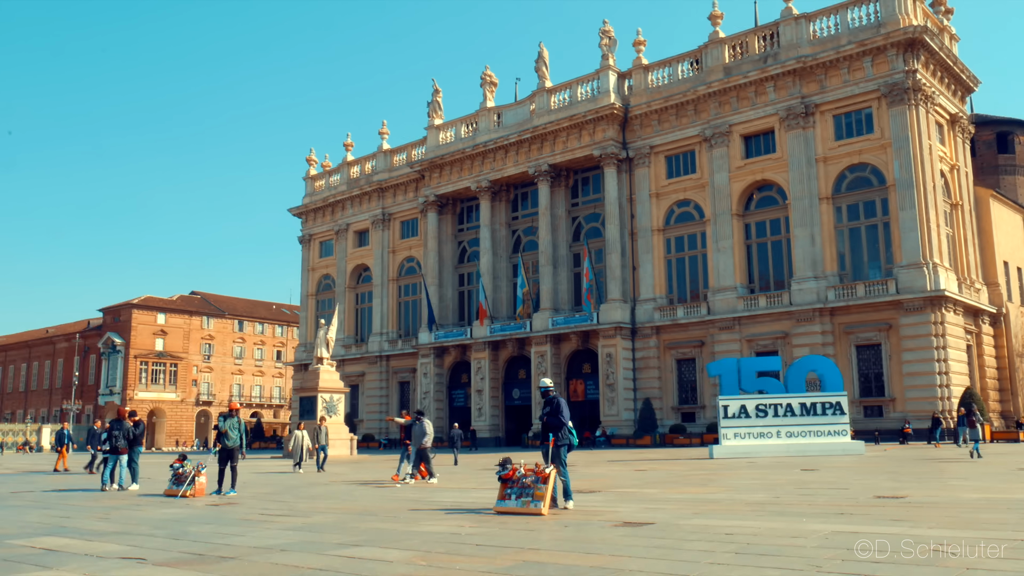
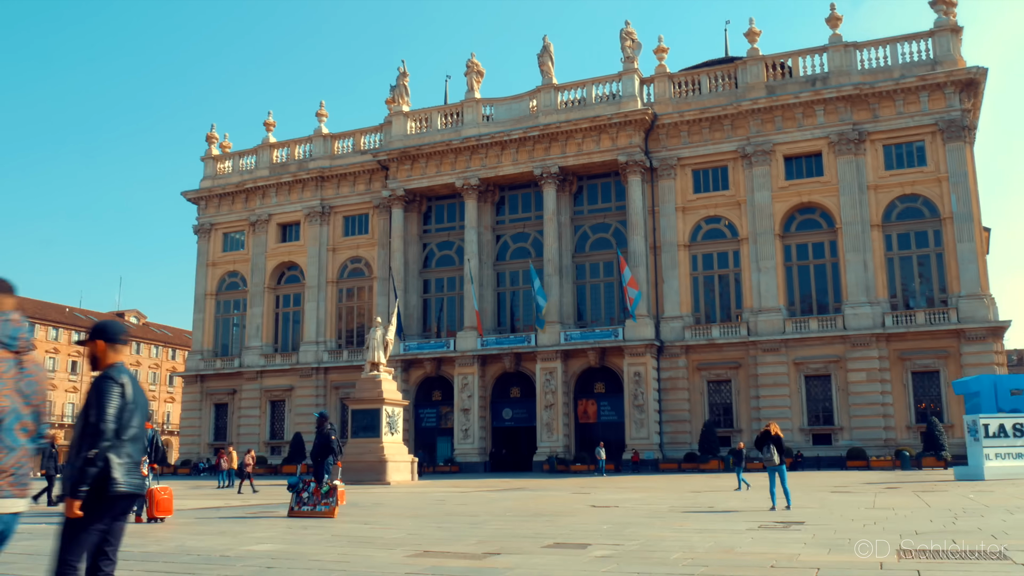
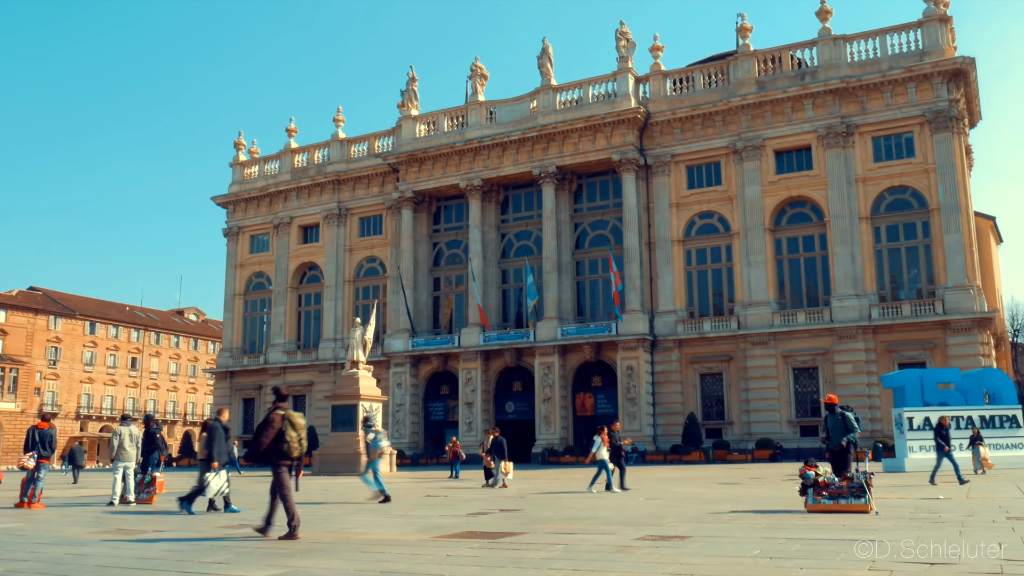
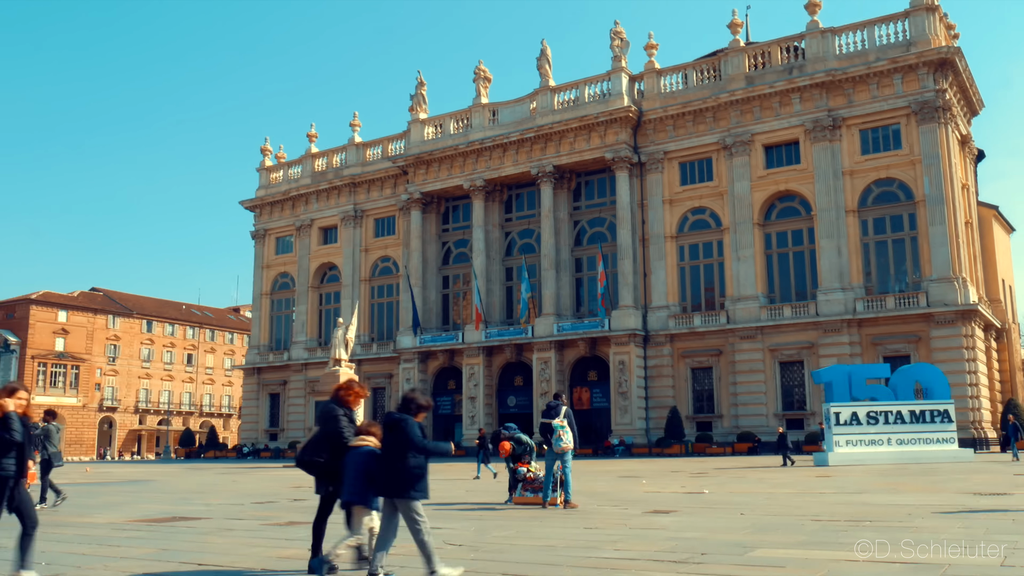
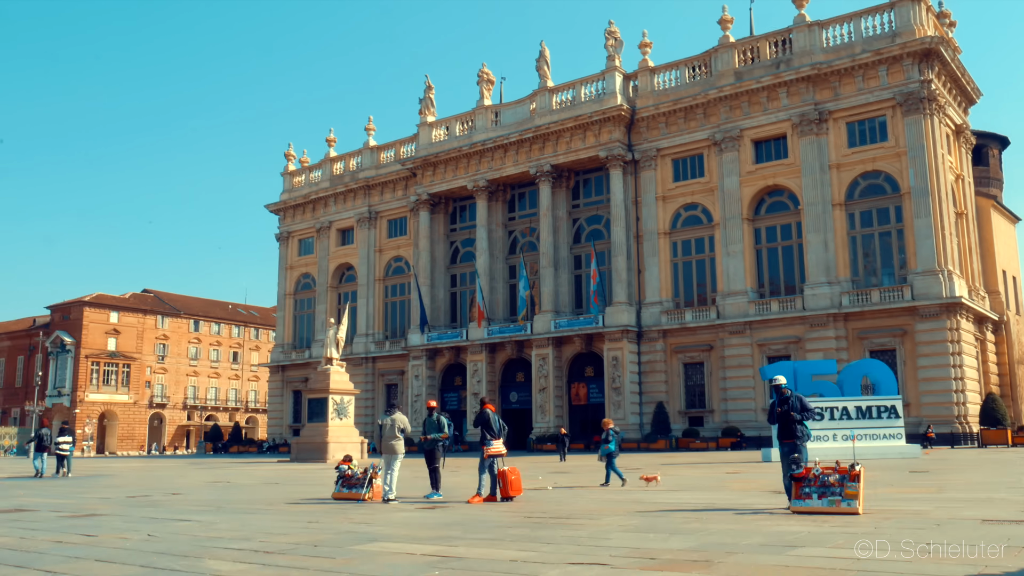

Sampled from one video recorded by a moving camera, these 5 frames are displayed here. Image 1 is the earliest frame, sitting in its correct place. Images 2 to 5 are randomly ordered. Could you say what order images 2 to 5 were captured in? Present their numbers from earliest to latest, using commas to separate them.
5, 4, 3, 2
